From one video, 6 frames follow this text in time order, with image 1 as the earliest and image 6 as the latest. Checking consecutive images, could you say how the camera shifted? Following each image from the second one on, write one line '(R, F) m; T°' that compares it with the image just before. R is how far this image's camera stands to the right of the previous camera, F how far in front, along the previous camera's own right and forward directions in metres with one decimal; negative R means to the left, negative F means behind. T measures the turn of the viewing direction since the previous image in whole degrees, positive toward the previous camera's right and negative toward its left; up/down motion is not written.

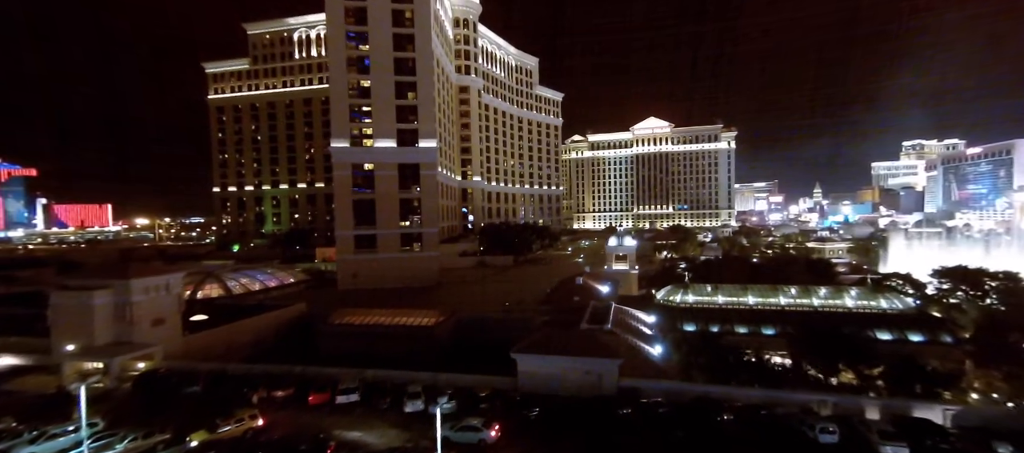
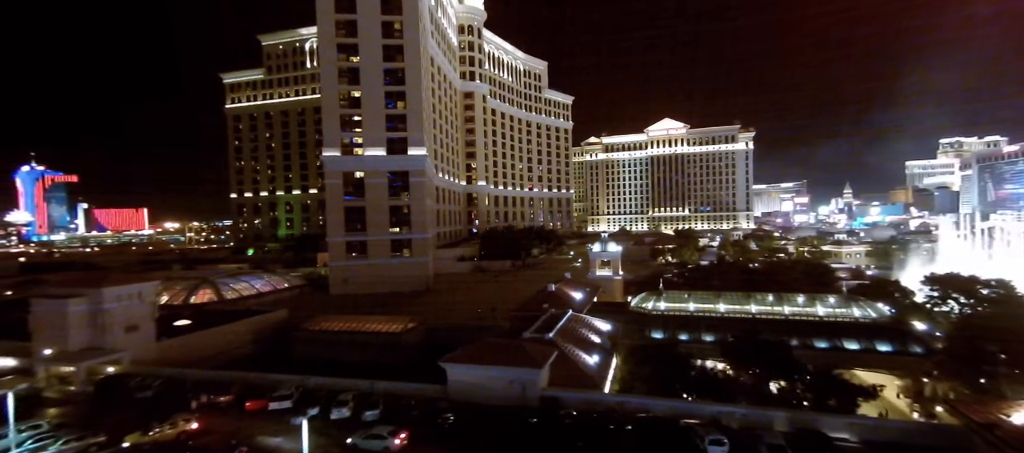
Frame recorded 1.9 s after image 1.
(+2.9, -0.3) m; -3°
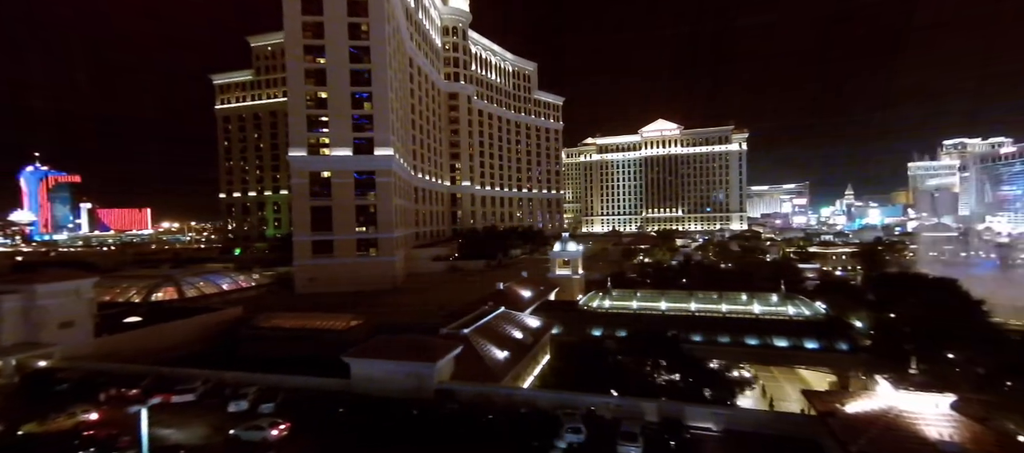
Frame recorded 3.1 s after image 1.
(+3.2, -0.3) m; 0°
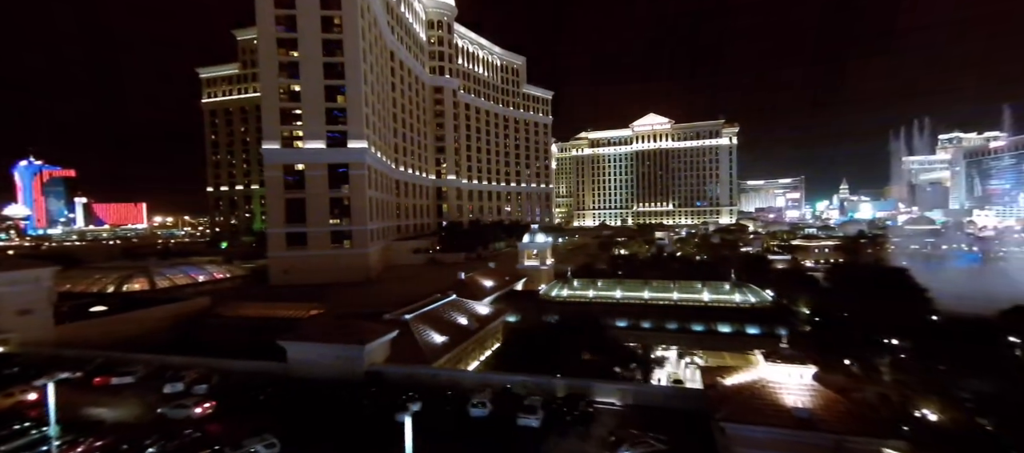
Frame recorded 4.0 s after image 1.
(+2.2, -0.5) m; 0°
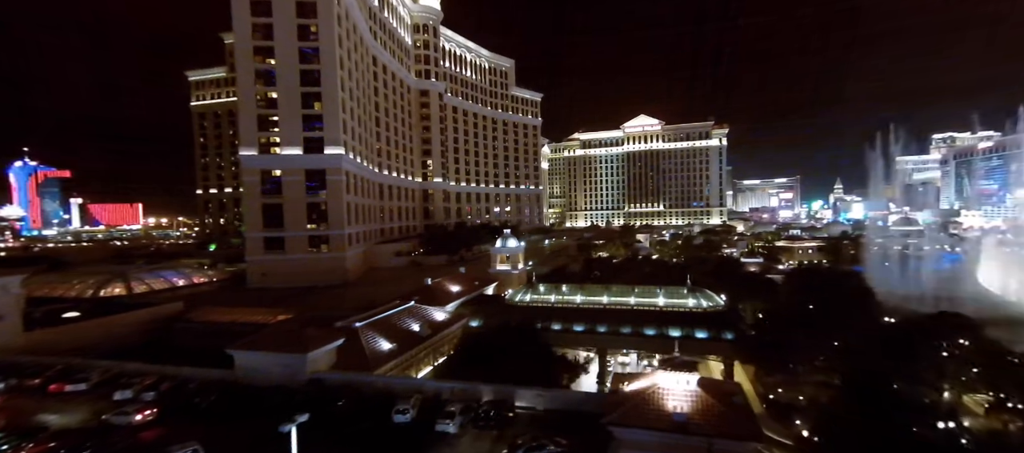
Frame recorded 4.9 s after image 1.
(+2.0, -0.7) m; 0°
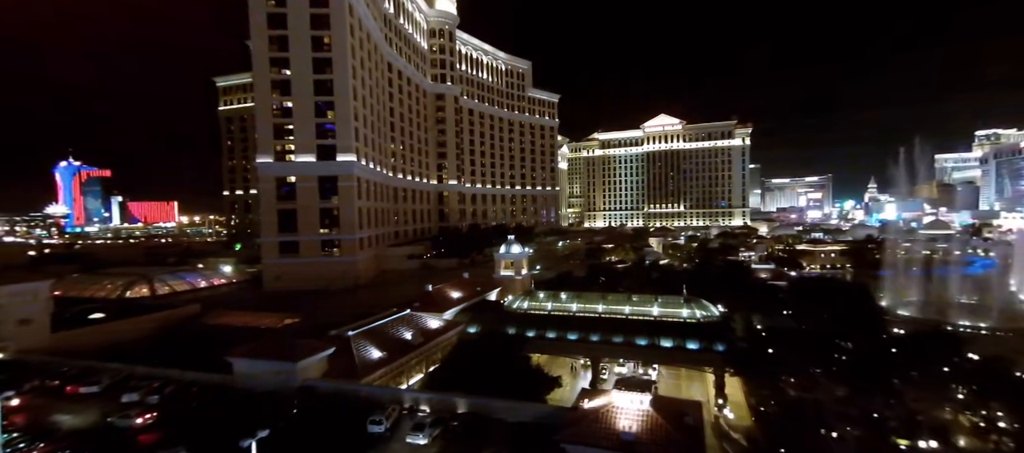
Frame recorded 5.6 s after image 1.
(+1.5, -0.5) m; -3°
